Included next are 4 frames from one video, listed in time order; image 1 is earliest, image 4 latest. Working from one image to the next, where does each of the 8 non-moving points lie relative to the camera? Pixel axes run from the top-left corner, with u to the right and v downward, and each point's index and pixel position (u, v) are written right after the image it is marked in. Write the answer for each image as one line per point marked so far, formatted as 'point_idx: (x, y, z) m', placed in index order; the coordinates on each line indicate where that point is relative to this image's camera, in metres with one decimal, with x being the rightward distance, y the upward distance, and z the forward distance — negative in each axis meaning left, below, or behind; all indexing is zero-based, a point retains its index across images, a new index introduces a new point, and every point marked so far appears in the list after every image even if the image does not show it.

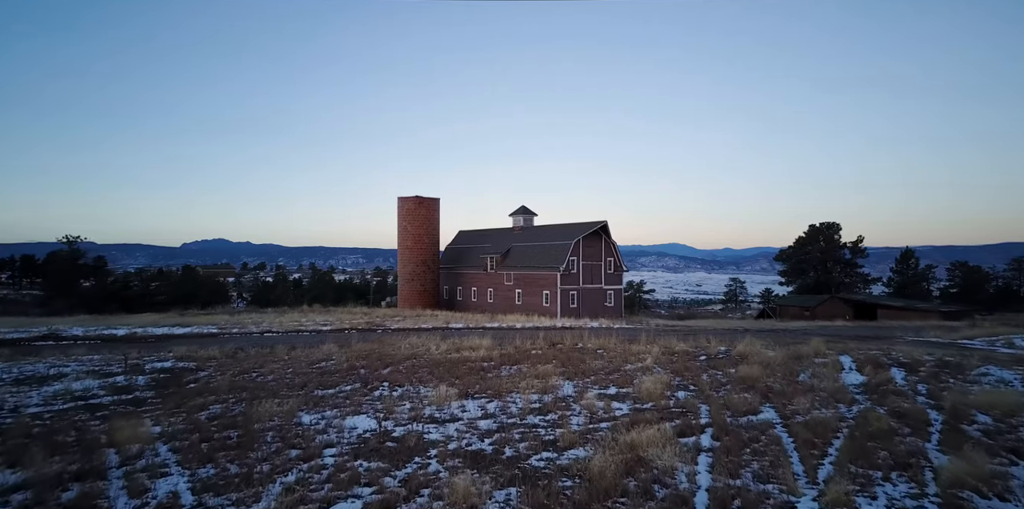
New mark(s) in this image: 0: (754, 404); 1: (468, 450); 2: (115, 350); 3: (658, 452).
0: (+5.5, -3.4, +13.5) m
1: (-0.8, -3.5, +10.7) m
2: (-12.5, -3.0, +18.8) m
3: (+2.5, -3.3, +10.2) m
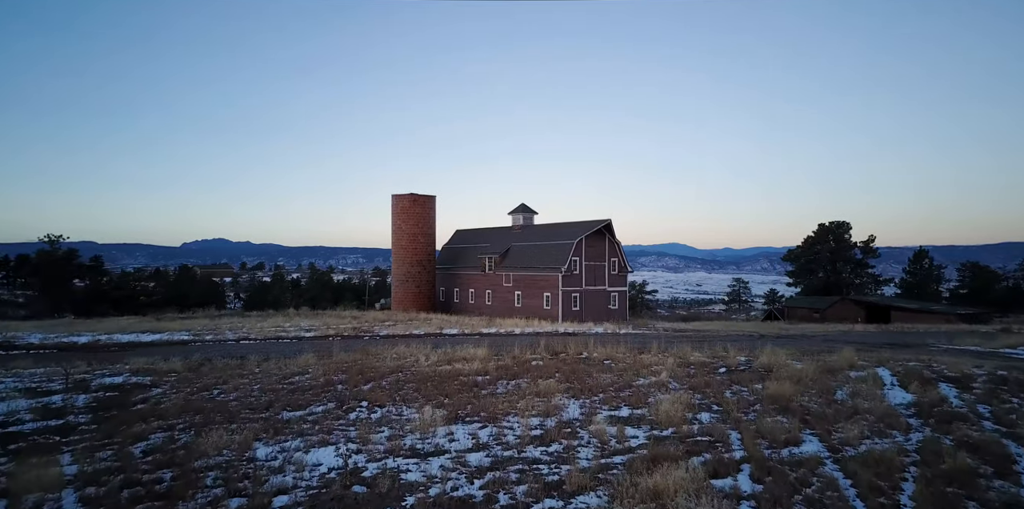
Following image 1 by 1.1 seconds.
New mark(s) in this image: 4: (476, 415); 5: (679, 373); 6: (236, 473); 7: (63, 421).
0: (+5.4, -3.4, +11.5) m
1: (-0.8, -3.5, +8.7) m
2: (-12.5, -3.0, +16.7) m
3: (+2.4, -3.4, +8.1) m
4: (-0.8, -3.4, +12.8) m
5: (+4.7, -3.3, +16.8) m
6: (-4.3, -3.4, +9.3) m
7: (-8.7, -3.2, +11.6) m
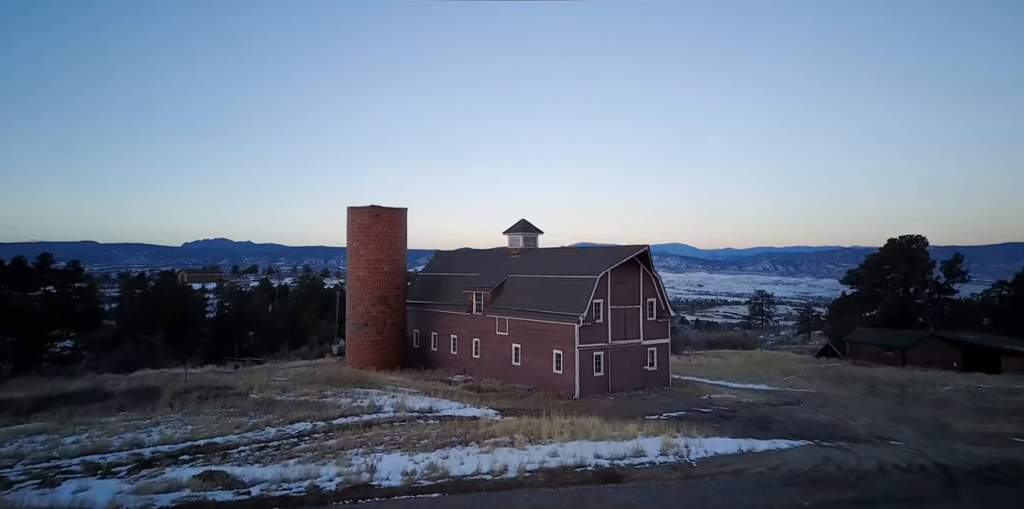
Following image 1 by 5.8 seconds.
0: (+5.2, -5.3, -0.3) m
1: (-1.1, -5.4, -3.1) m
2: (-12.8, -4.8, +5.0) m
3: (+2.2, -5.2, -3.7) m
4: (-1.0, -5.3, +1.0) m
5: (+4.4, -5.2, +4.9) m
6: (-4.5, -5.2, -2.5) m
7: (-9.0, -5.1, -0.2) m
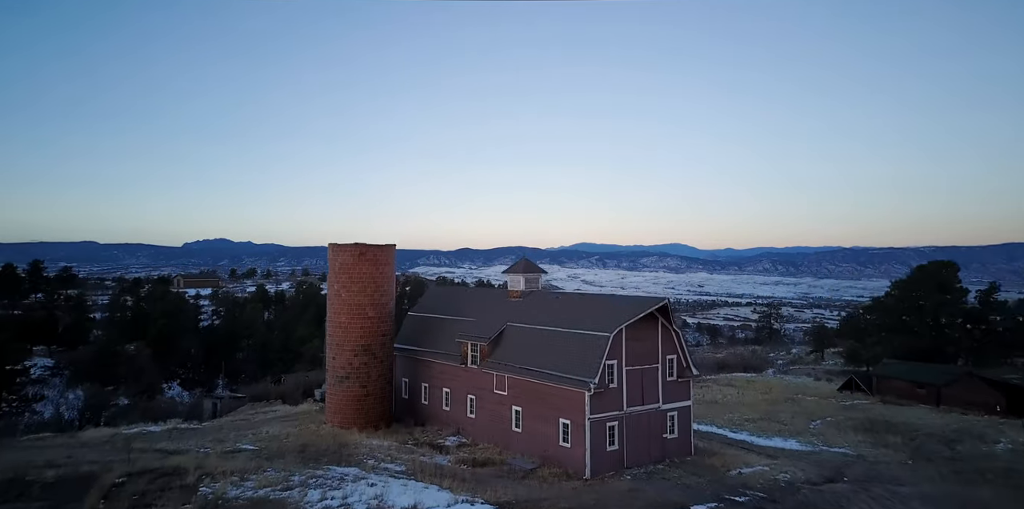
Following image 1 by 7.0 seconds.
0: (+5.1, -7.4, -4.0) m
1: (-1.1, -7.5, -6.8) m
2: (-12.8, -7.0, +1.3) m
3: (+2.1, -7.3, -7.4) m
4: (-1.0, -7.4, -2.7) m
5: (+4.4, -7.3, +1.3) m
6: (-4.6, -7.3, -6.2) m
7: (-9.0, -7.2, -3.9) m
